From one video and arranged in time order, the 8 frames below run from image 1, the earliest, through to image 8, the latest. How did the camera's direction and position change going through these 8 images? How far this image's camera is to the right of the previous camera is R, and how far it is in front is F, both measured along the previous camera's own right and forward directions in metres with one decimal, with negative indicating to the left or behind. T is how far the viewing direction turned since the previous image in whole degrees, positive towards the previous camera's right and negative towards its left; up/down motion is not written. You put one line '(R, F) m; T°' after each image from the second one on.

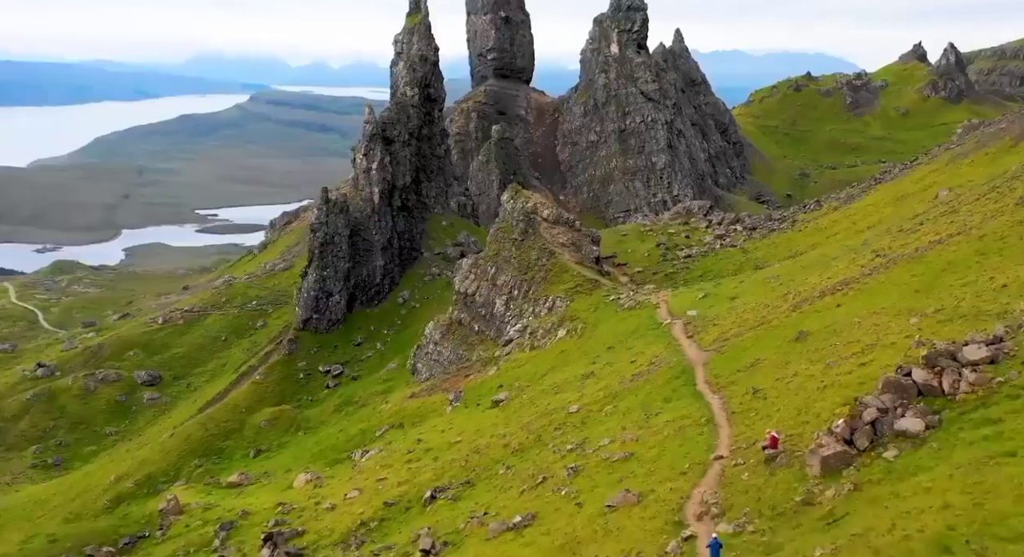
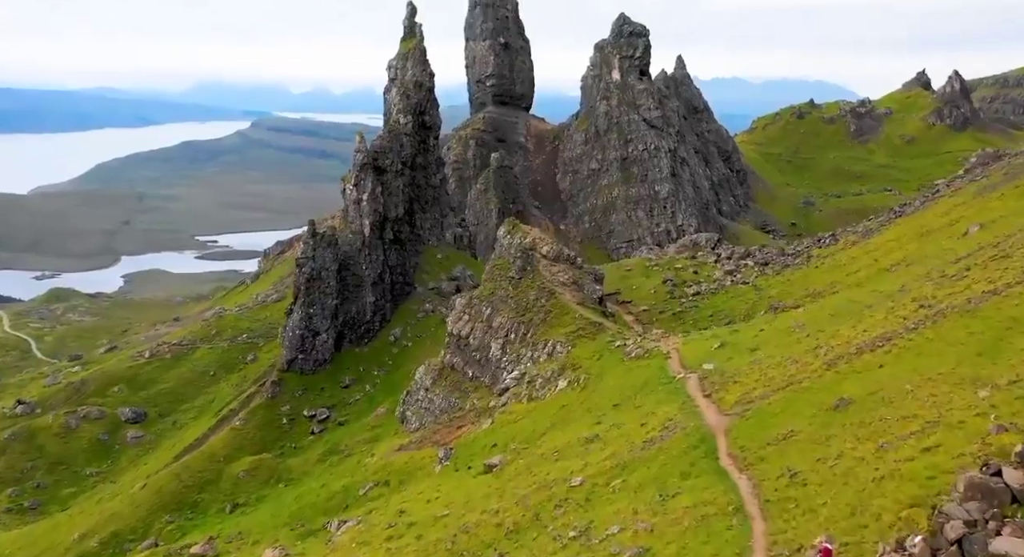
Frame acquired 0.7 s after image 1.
(+0.3, +6.0) m; 0°
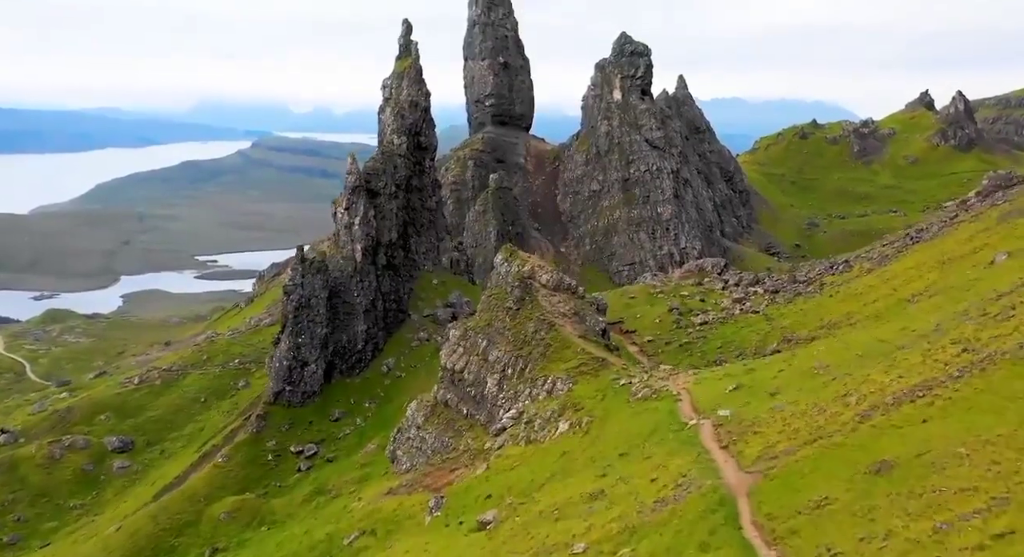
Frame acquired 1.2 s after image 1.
(+0.2, +4.6) m; 0°
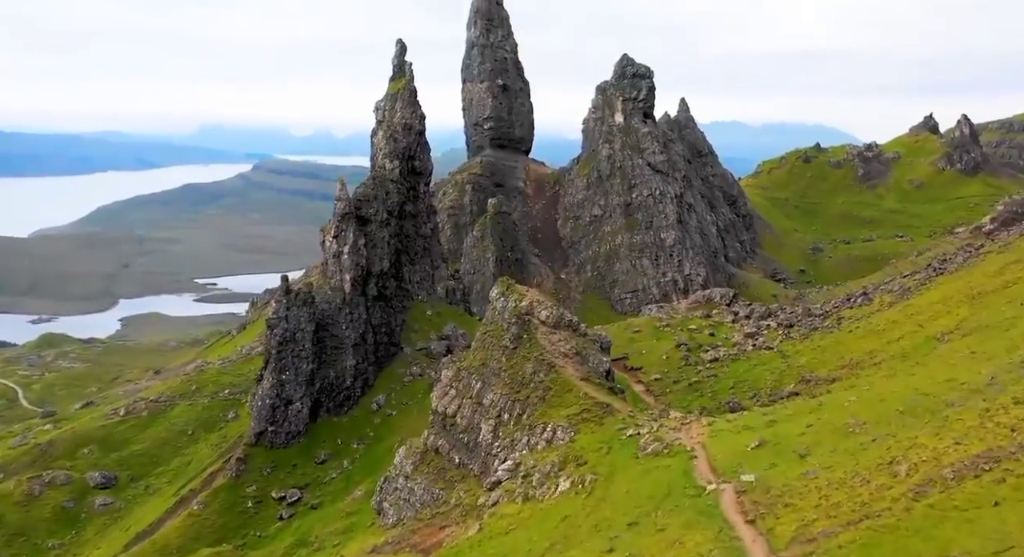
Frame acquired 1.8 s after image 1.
(+0.3, +5.5) m; 0°
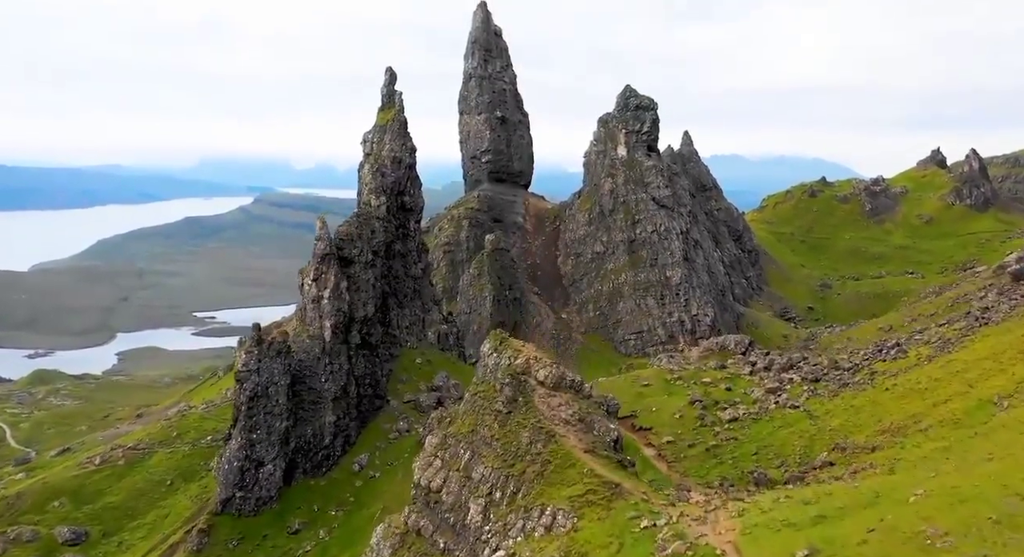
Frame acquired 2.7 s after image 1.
(+0.5, +8.5) m; 0°
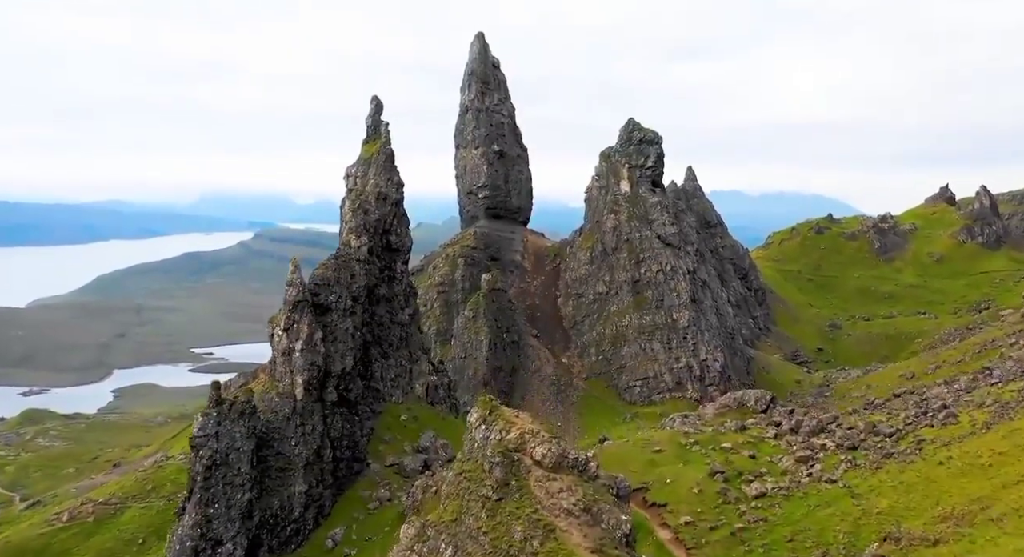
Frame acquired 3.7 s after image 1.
(+0.5, +9.5) m; 0°
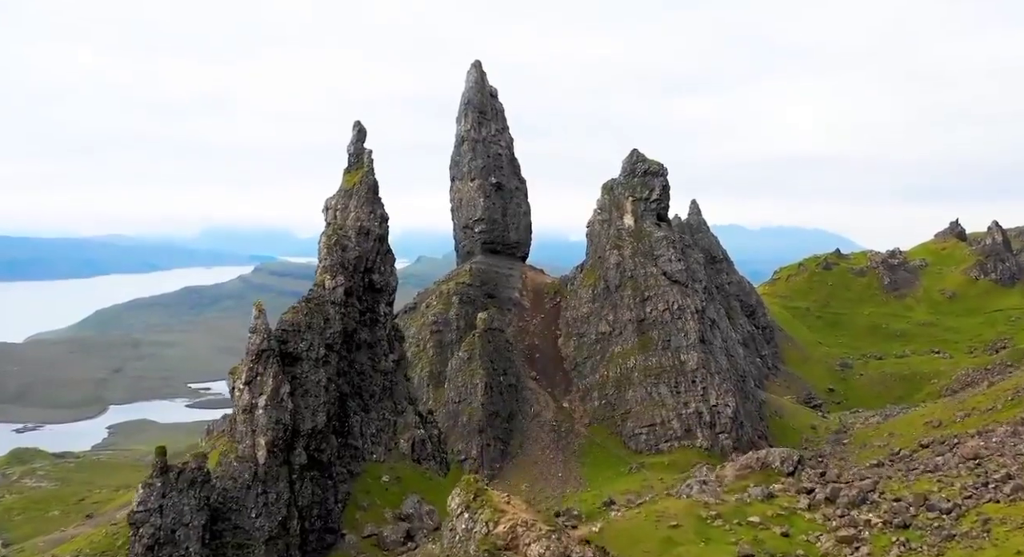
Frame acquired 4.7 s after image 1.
(+0.5, +9.6) m; 0°
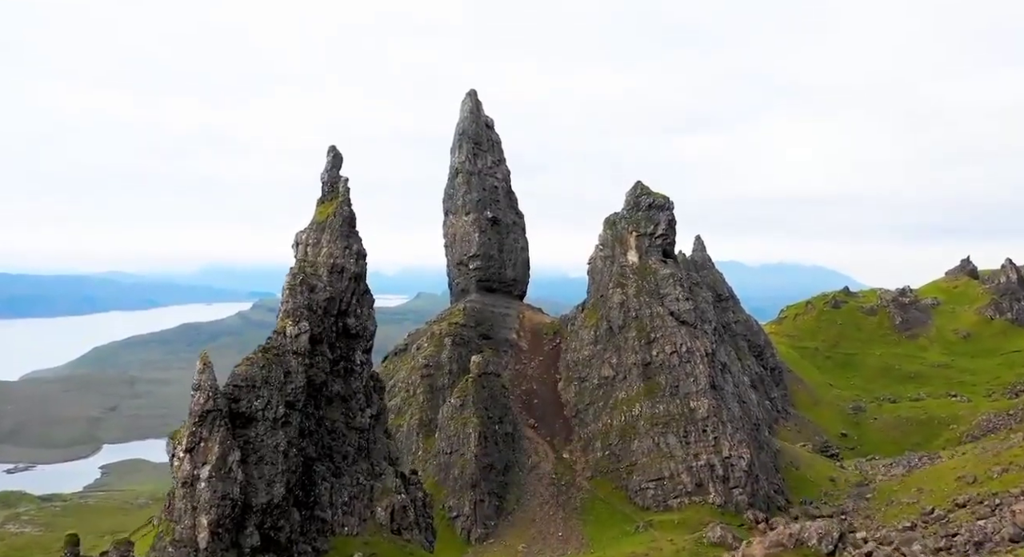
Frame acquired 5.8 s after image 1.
(+0.5, +10.7) m; 0°
